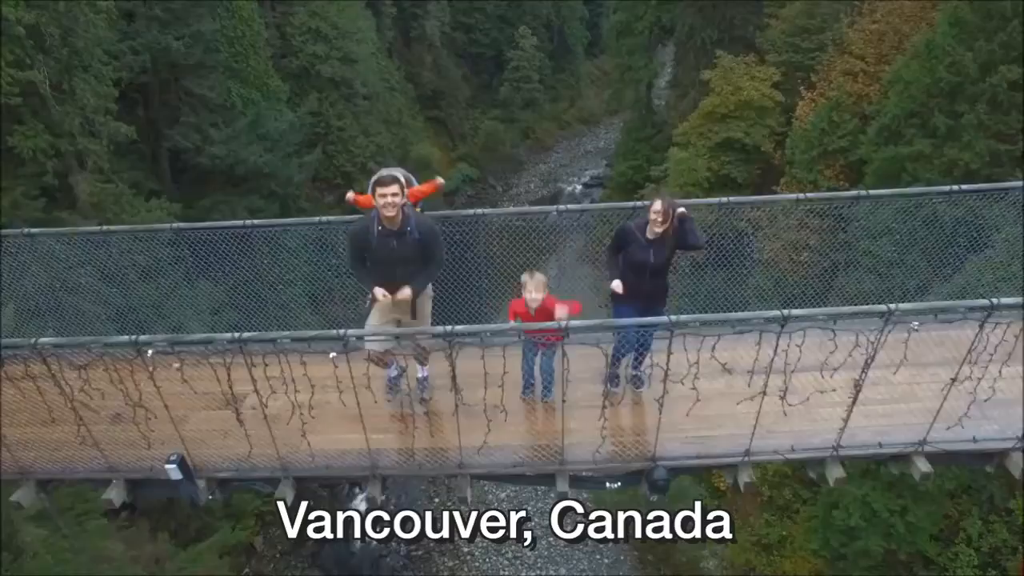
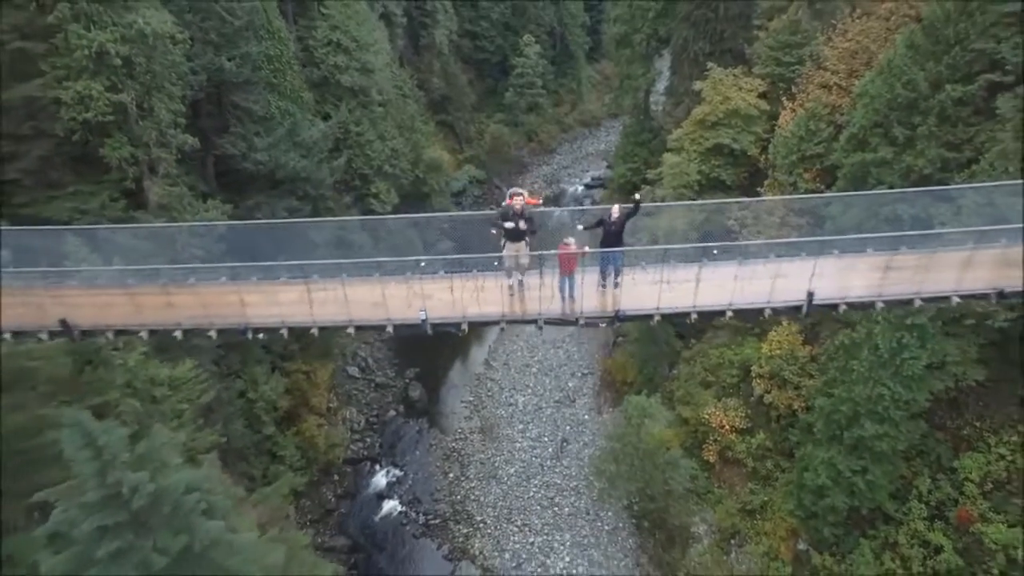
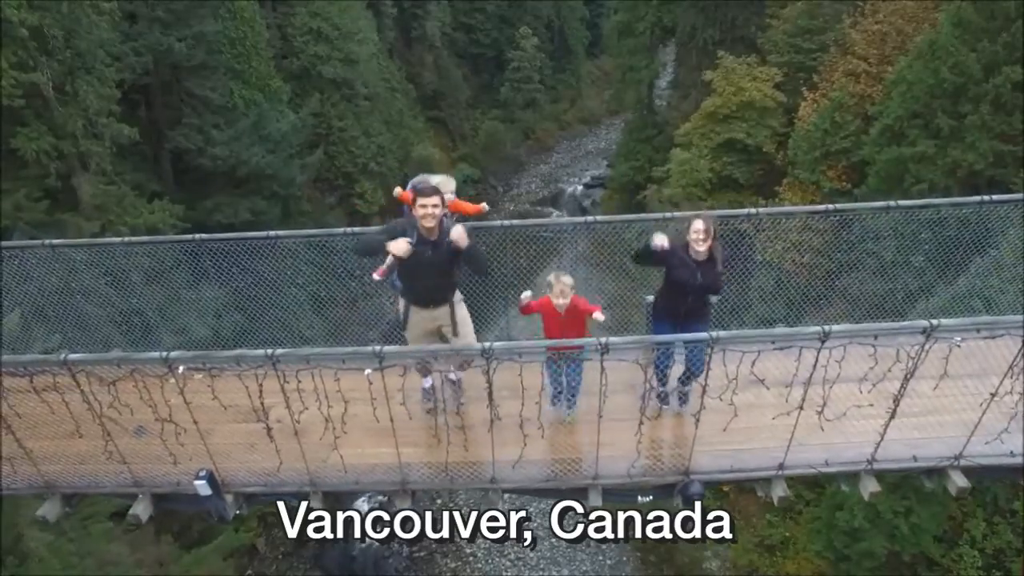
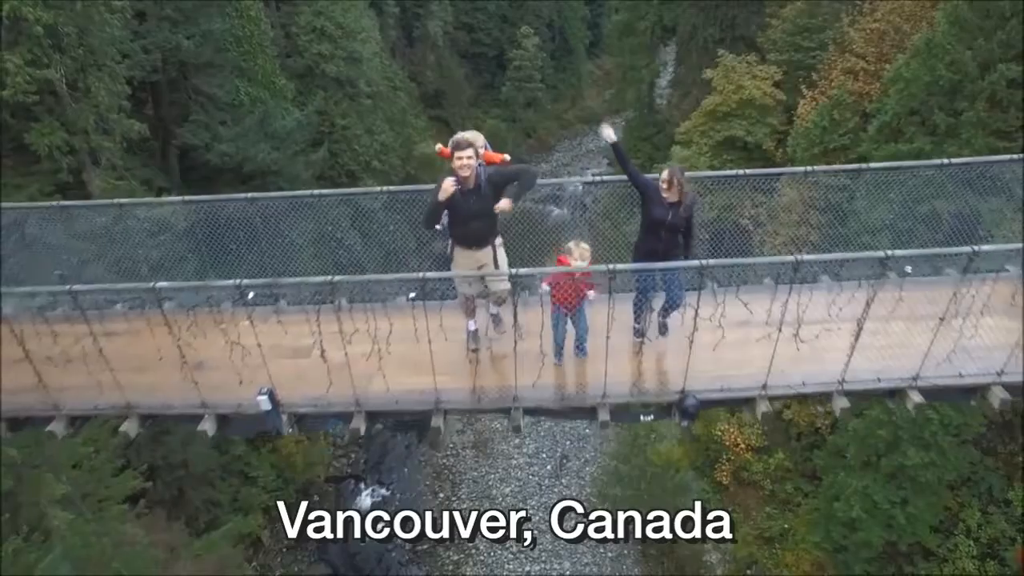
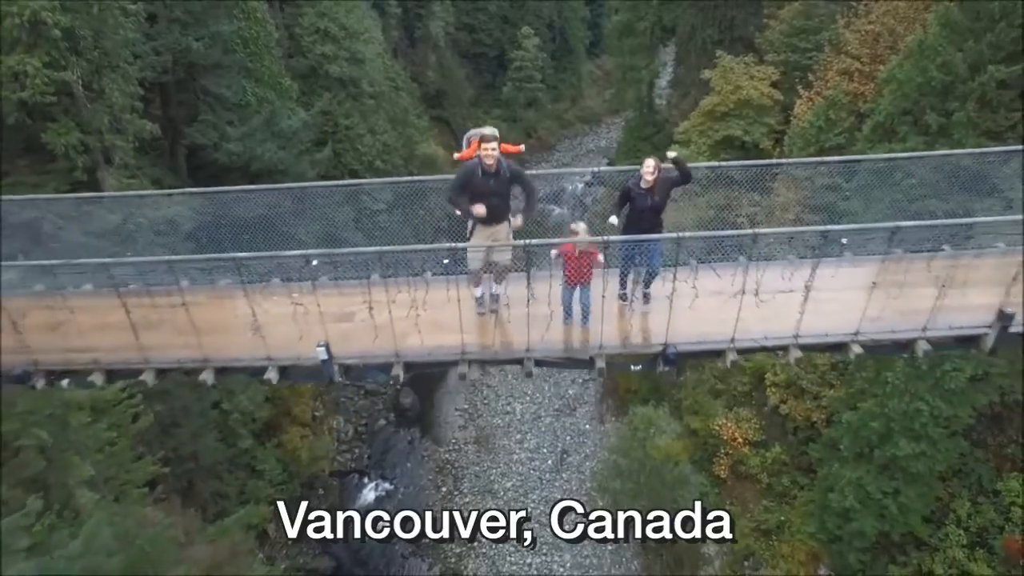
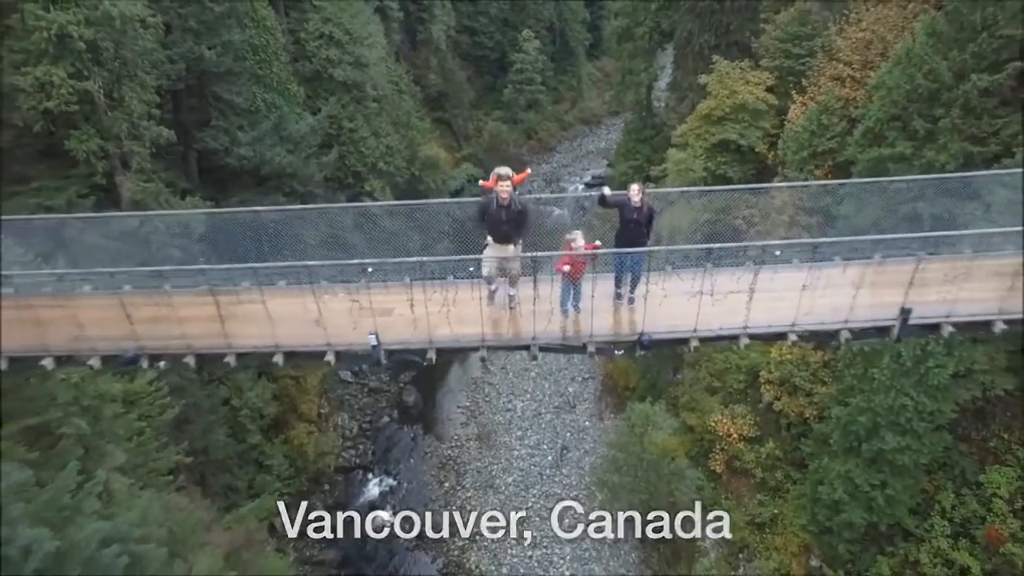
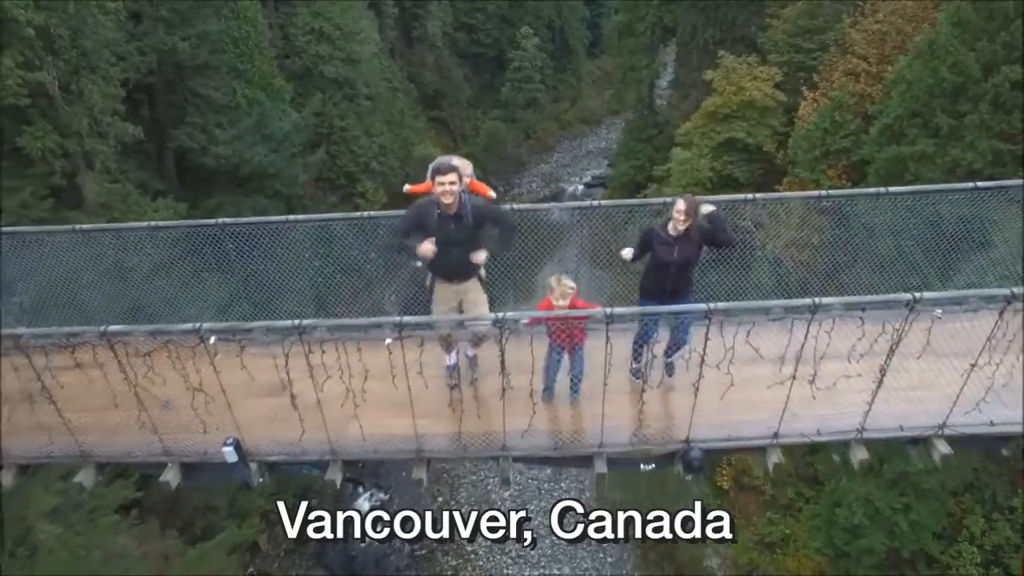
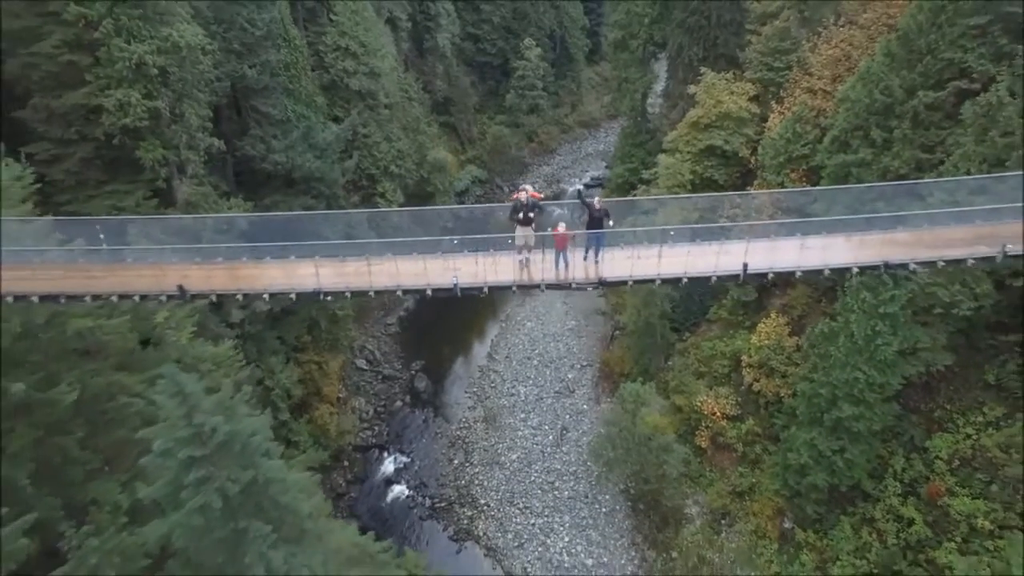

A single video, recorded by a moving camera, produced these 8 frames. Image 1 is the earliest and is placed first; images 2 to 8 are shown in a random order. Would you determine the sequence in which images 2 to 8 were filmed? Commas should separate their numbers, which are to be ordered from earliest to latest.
3, 7, 4, 5, 6, 2, 8
